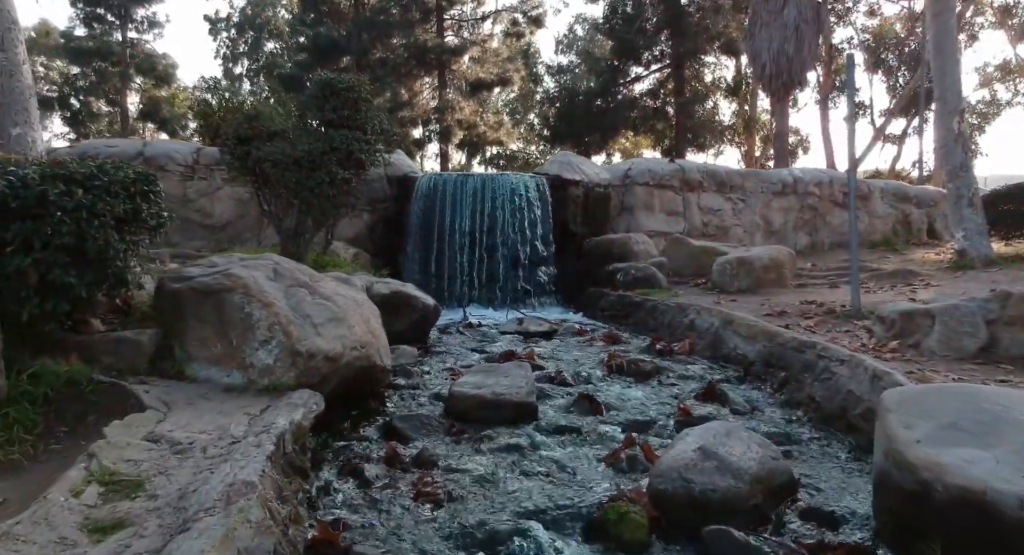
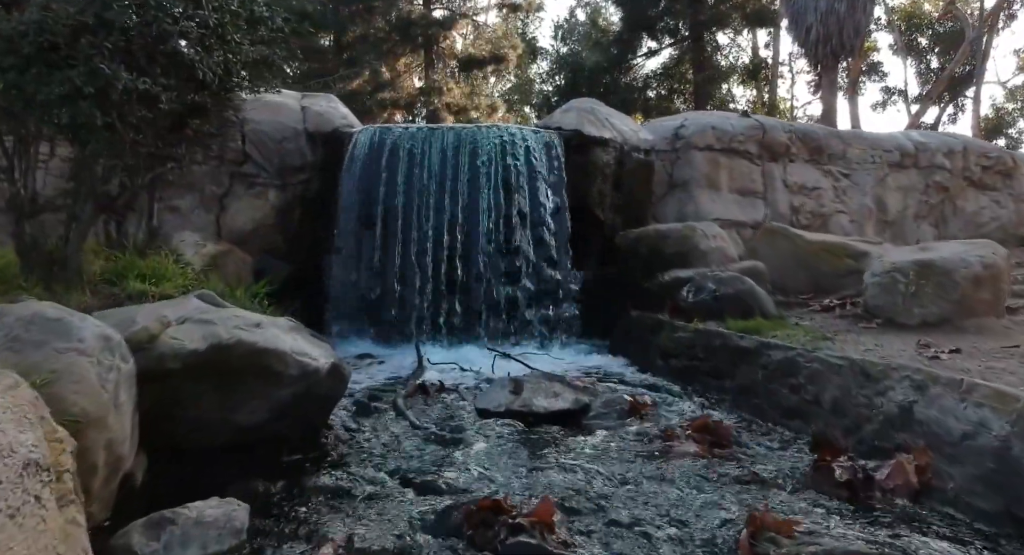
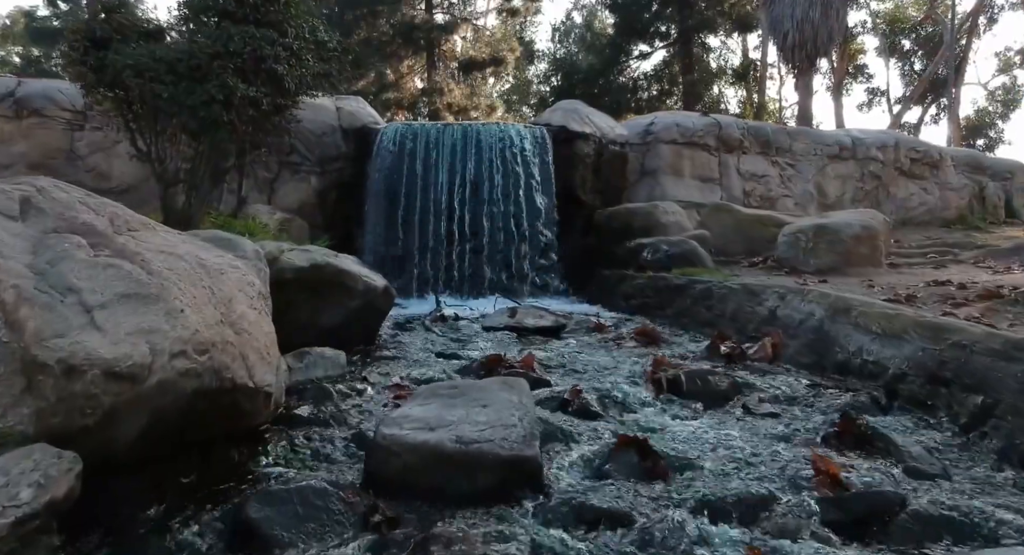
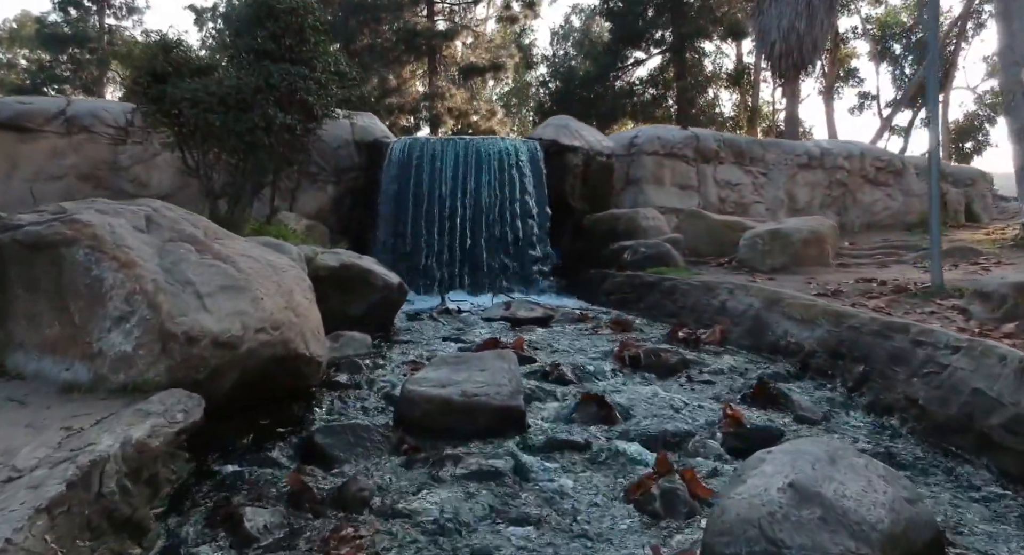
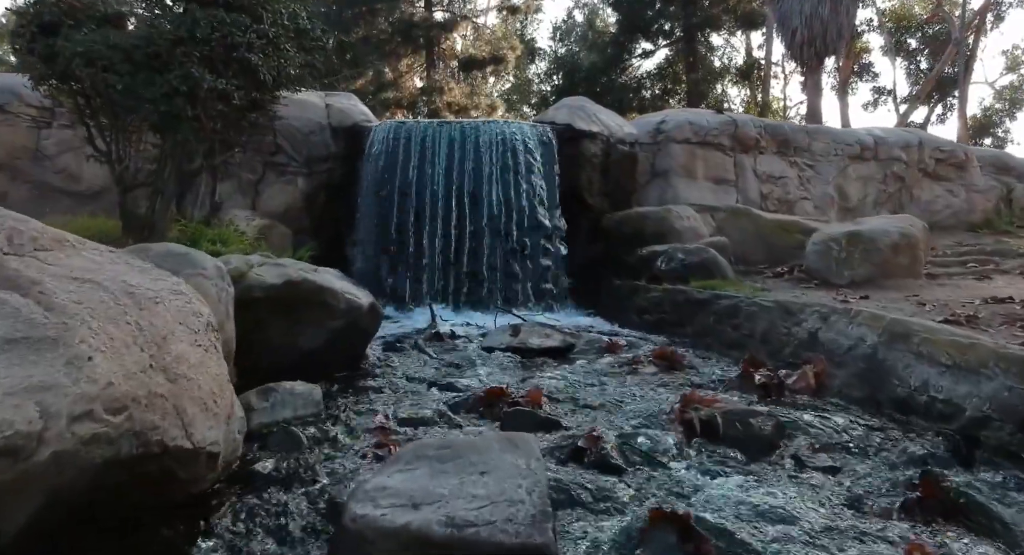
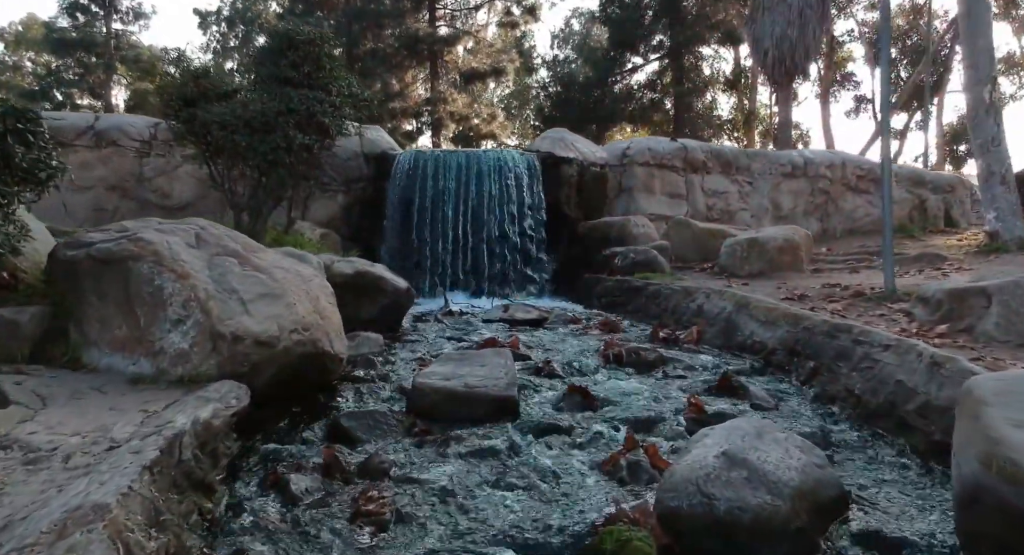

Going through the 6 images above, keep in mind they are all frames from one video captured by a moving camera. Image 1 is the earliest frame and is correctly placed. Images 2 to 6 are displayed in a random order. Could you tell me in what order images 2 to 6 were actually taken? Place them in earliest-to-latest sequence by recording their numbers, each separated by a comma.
6, 4, 3, 5, 2
